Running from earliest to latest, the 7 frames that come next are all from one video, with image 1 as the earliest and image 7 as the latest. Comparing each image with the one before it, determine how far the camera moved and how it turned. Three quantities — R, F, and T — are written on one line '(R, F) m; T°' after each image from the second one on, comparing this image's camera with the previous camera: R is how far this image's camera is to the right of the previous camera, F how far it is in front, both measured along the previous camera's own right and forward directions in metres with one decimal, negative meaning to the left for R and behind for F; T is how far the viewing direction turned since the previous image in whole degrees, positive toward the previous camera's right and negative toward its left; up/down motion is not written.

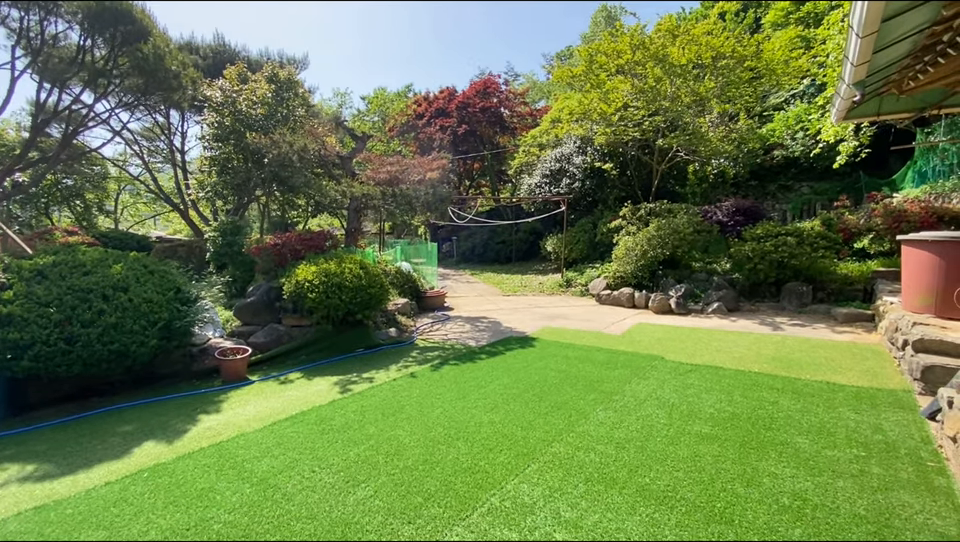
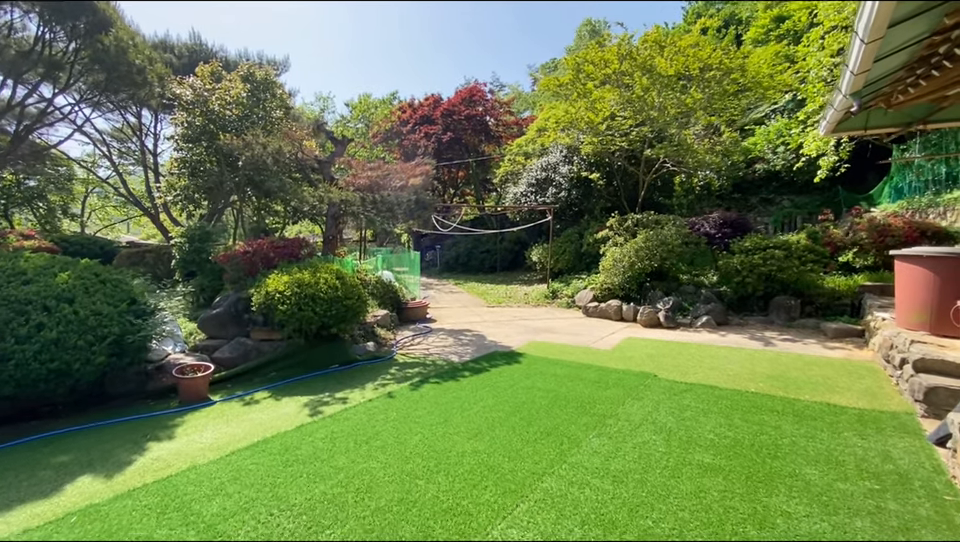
(0.0, +0.3) m; +2°
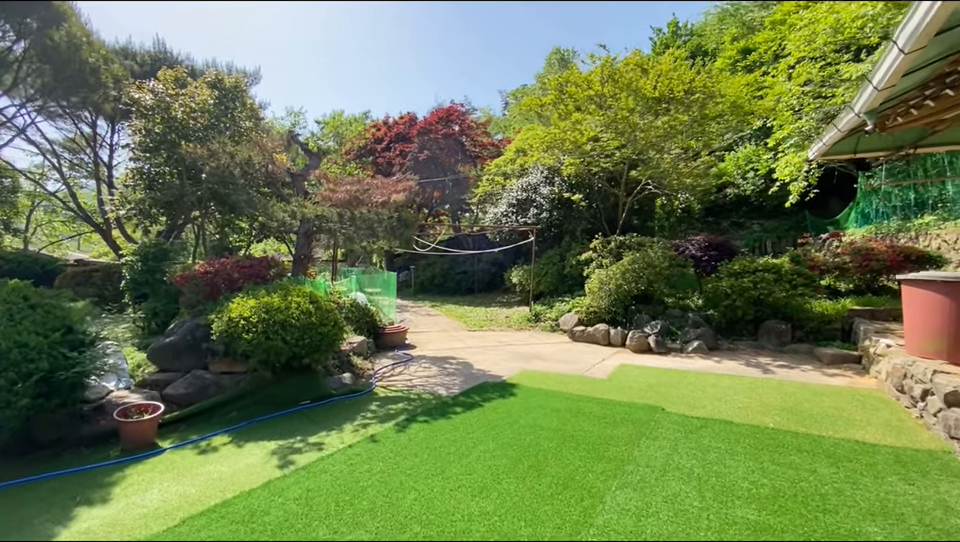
(-0.3, +0.5) m; +4°
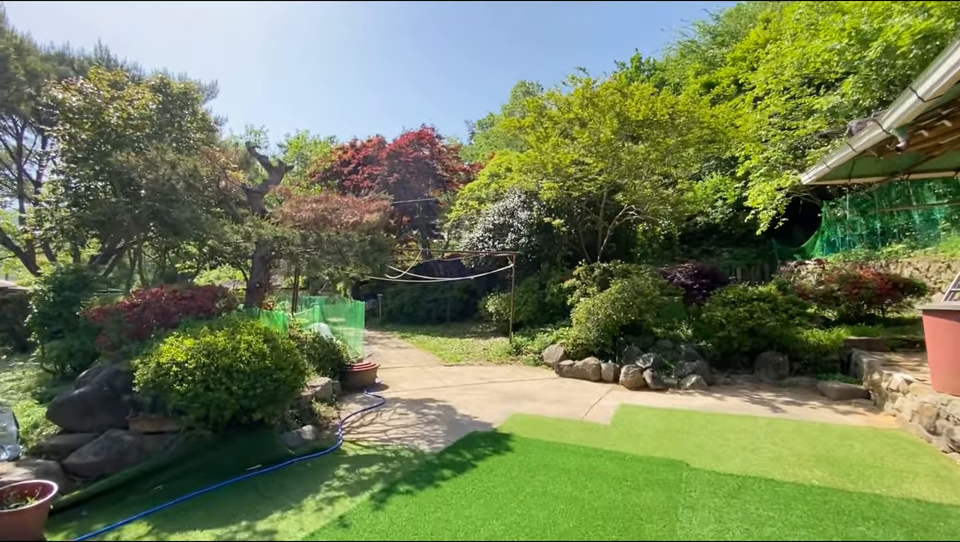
(-0.3, +0.8) m; +4°
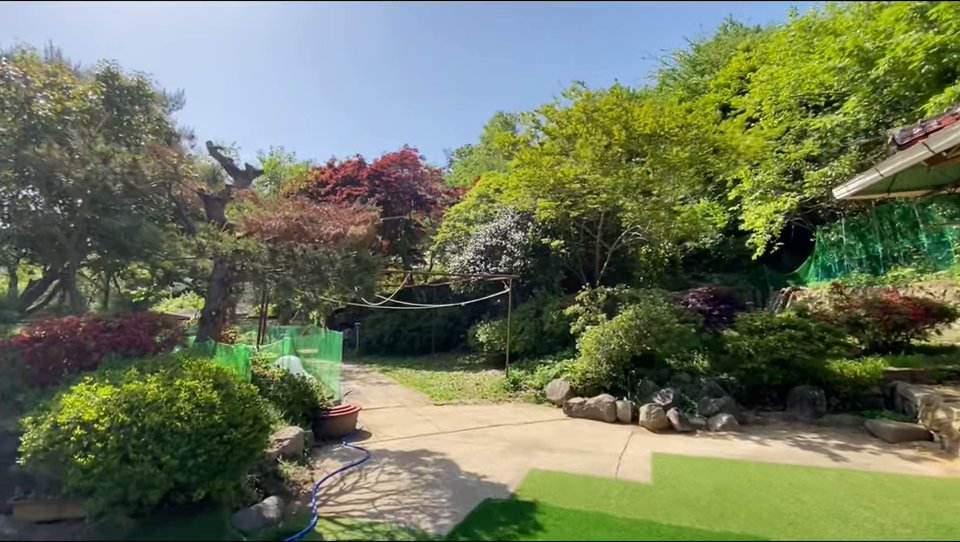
(-0.4, +1.0) m; +3°
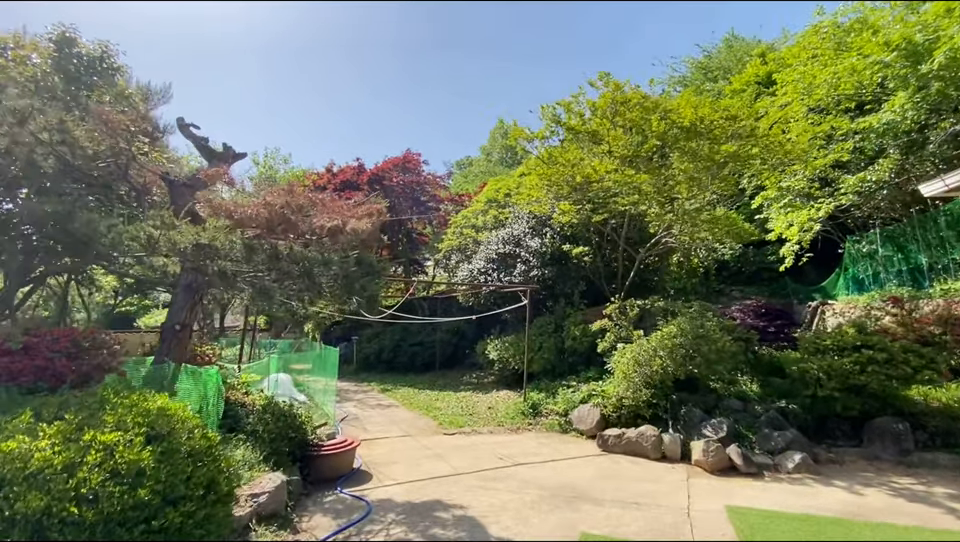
(-0.3, +1.1) m; 0°
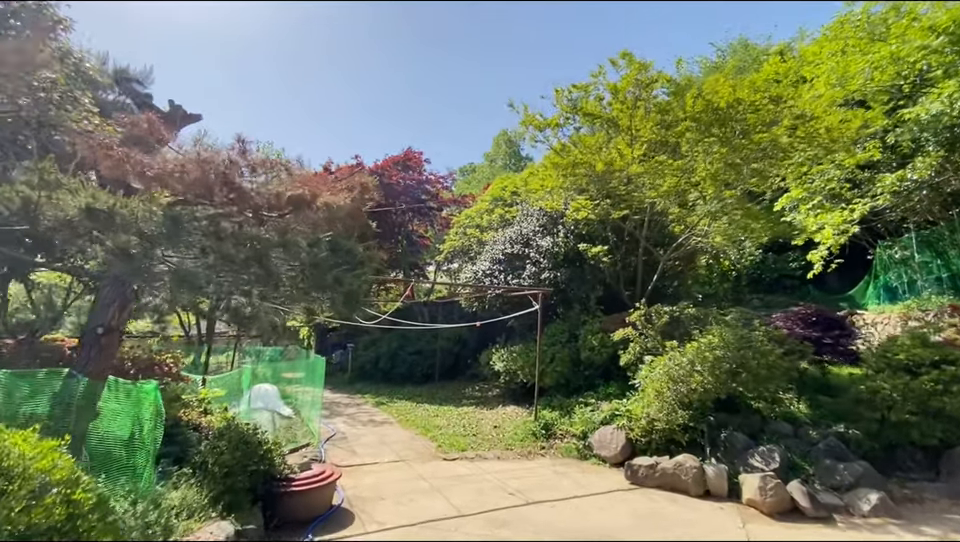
(-0.1, +1.0) m; 0°
